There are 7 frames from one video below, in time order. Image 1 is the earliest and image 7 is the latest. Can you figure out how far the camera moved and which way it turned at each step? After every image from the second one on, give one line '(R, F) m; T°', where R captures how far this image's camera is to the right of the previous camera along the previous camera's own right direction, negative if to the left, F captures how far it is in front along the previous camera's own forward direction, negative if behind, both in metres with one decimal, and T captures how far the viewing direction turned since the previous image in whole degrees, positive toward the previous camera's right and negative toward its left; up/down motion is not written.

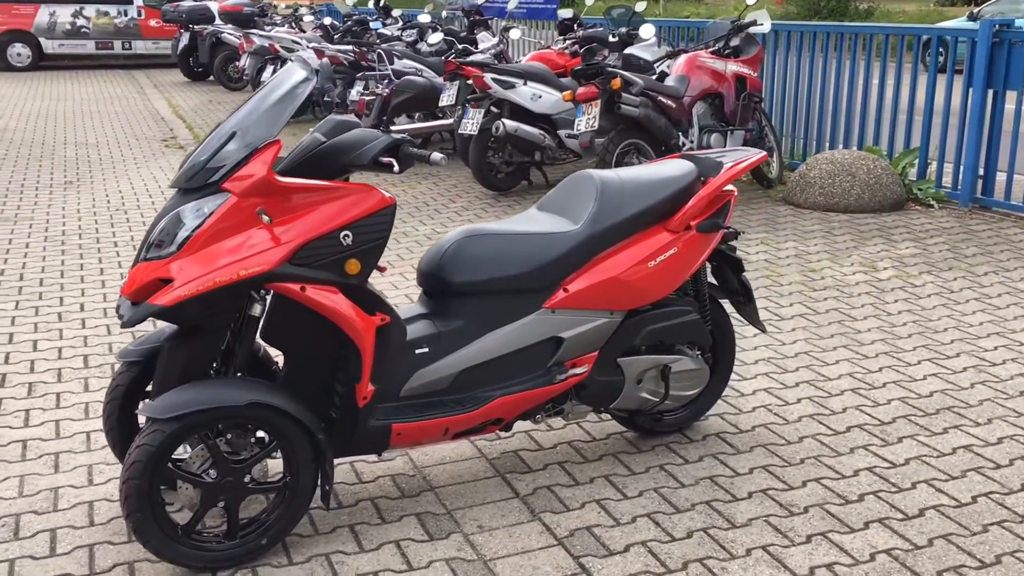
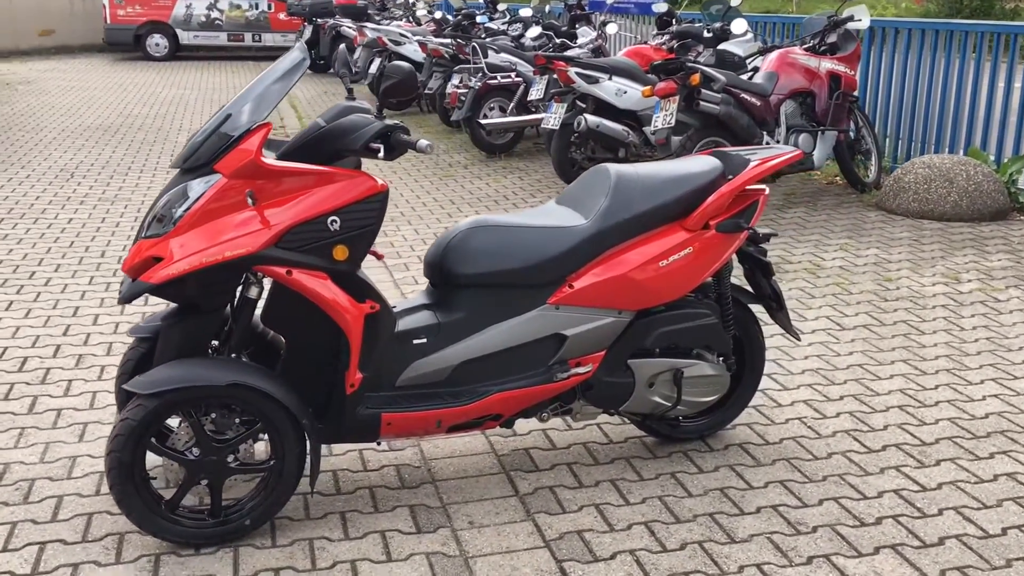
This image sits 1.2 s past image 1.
(+0.4, +0.1) m; -7°
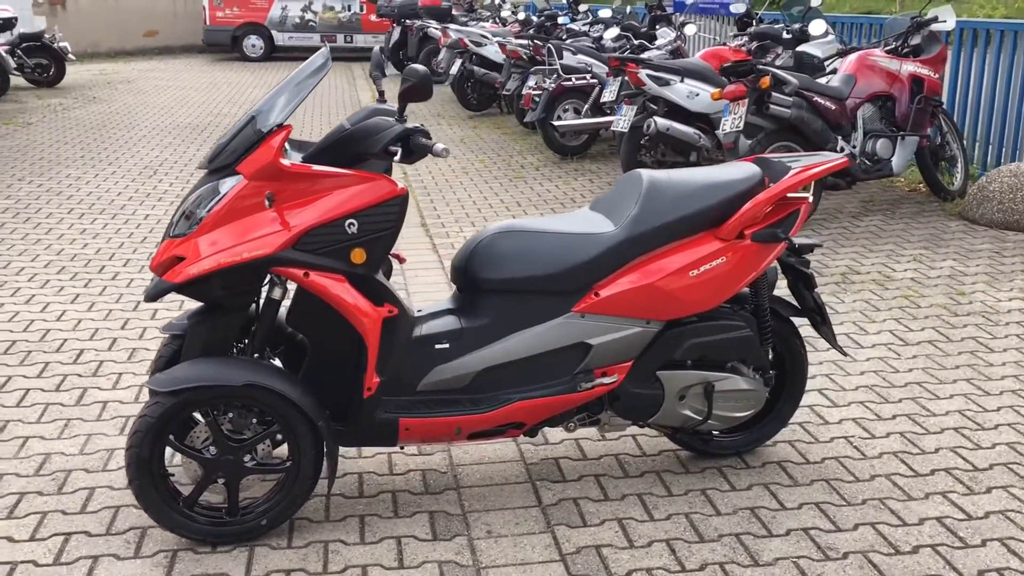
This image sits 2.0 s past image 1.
(+0.2, +0.1) m; -5°
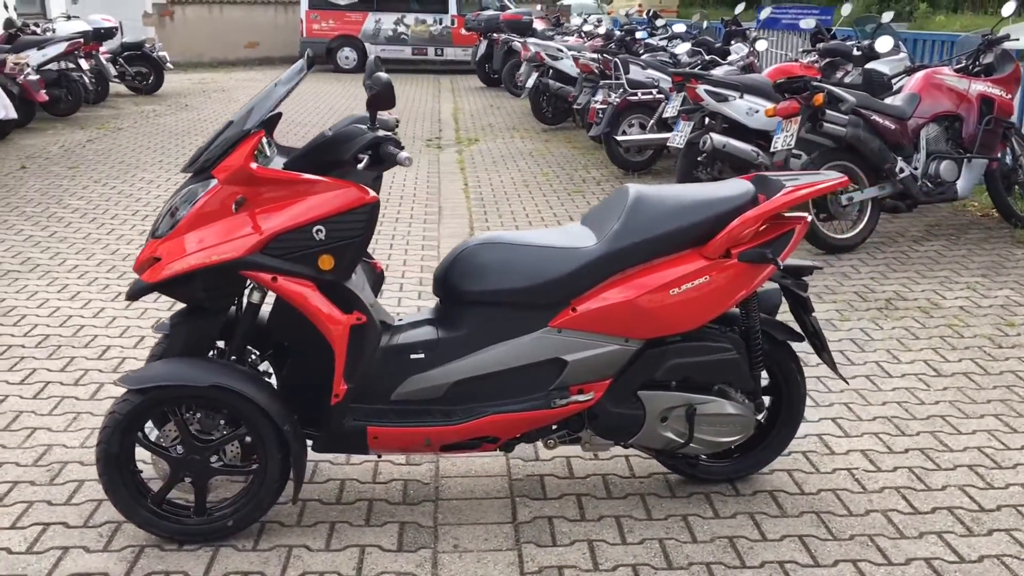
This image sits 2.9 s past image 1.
(+0.4, +0.1) m; -5°
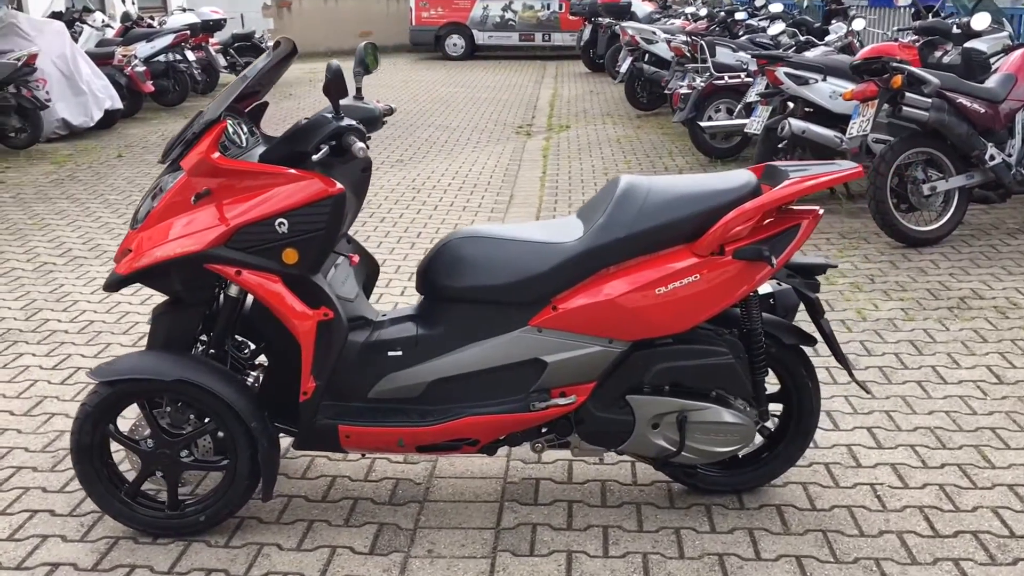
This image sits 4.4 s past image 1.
(+0.5, +0.2) m; -7°
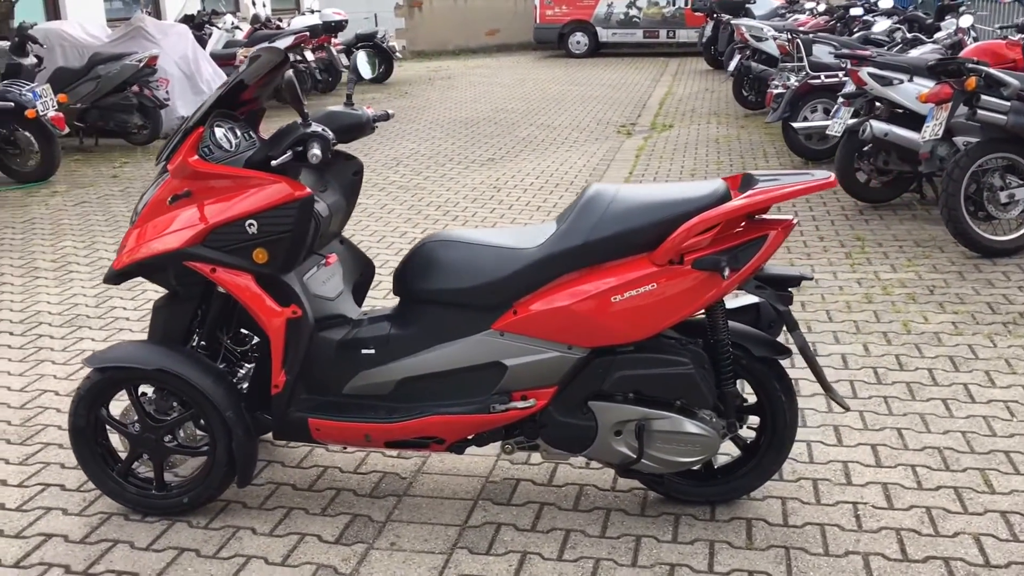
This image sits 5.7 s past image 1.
(+0.6, 0.0) m; -8°
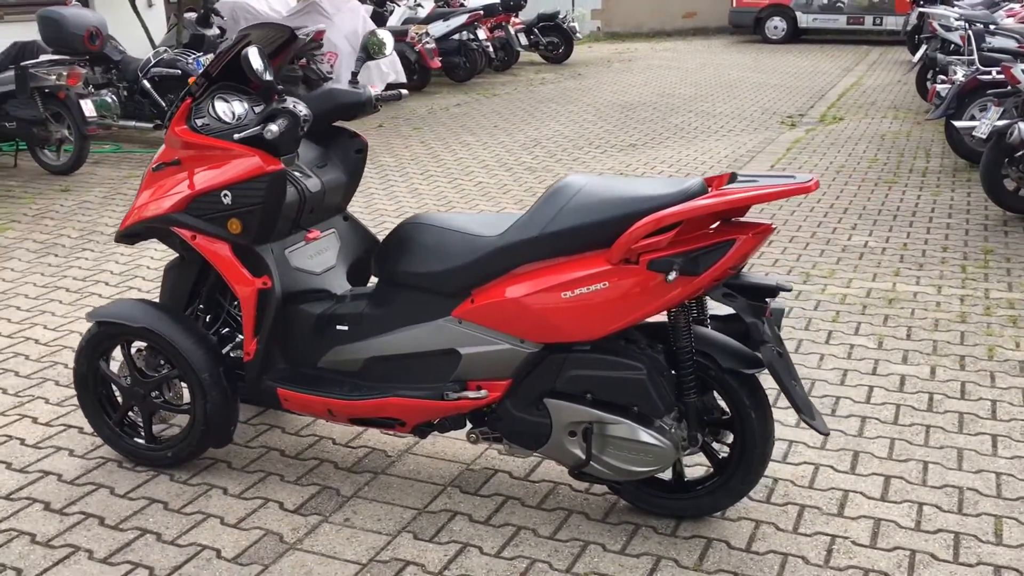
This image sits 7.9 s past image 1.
(+0.8, +0.1) m; -11°
